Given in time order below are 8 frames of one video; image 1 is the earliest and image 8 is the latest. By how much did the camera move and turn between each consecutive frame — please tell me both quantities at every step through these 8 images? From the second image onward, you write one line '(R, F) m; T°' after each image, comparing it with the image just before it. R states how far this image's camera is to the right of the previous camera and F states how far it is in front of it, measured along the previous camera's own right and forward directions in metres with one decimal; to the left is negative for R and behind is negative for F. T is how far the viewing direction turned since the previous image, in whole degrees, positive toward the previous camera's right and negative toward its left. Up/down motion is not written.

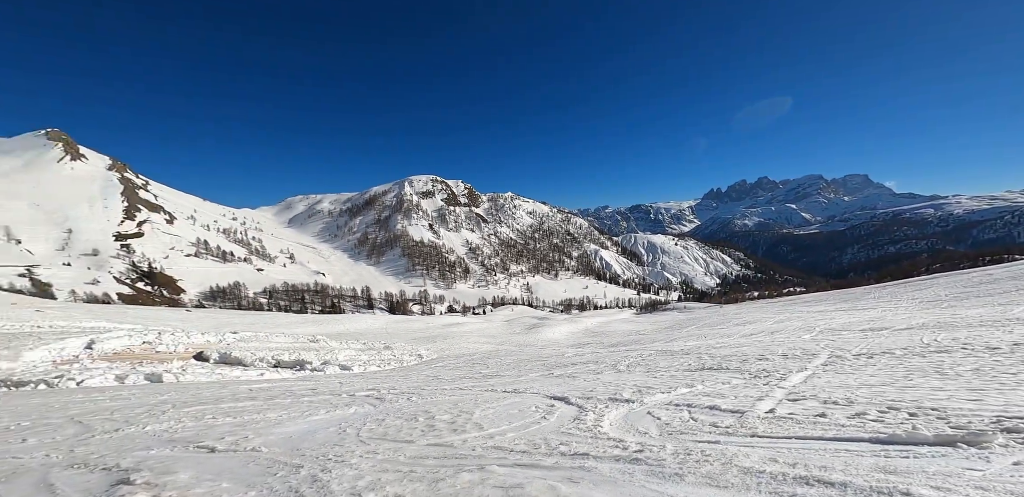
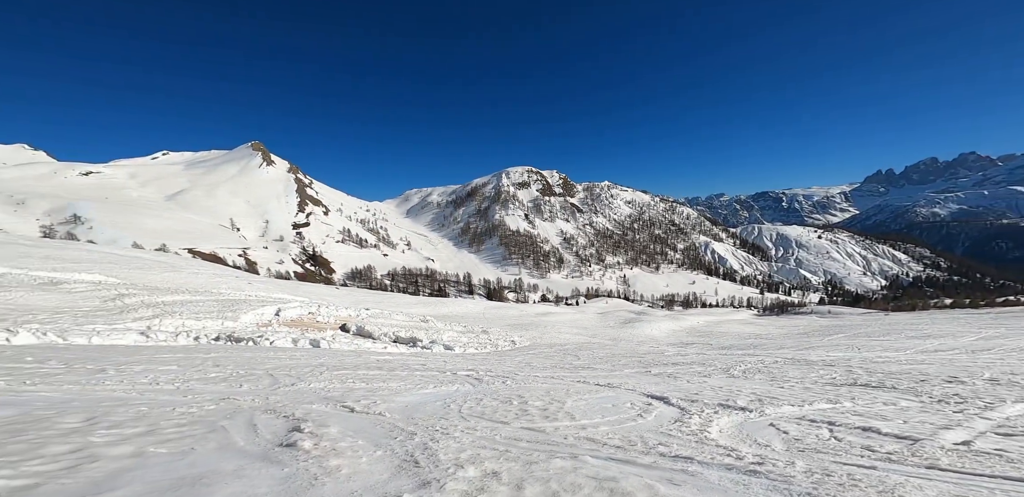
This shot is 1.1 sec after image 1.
(-0.4, -0.1) m; -16°
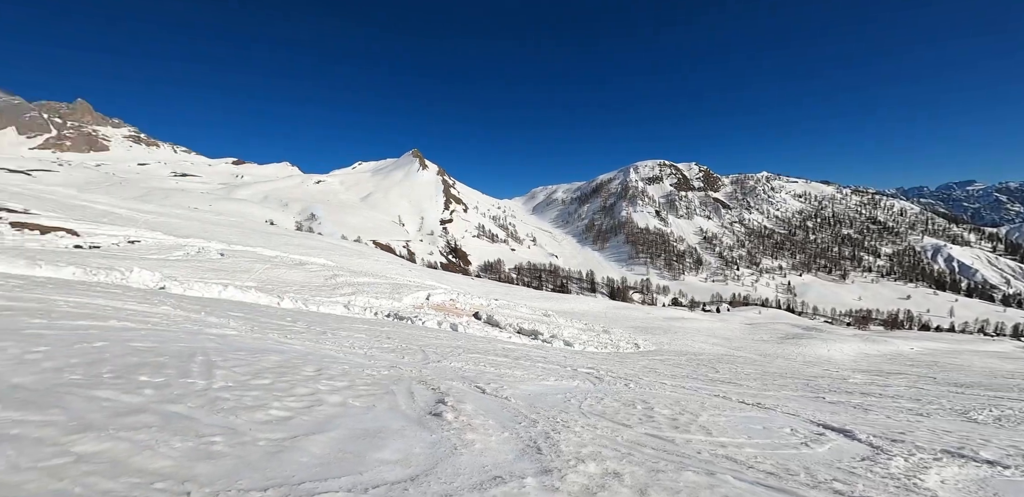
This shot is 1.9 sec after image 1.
(-0.3, -0.4) m; -18°
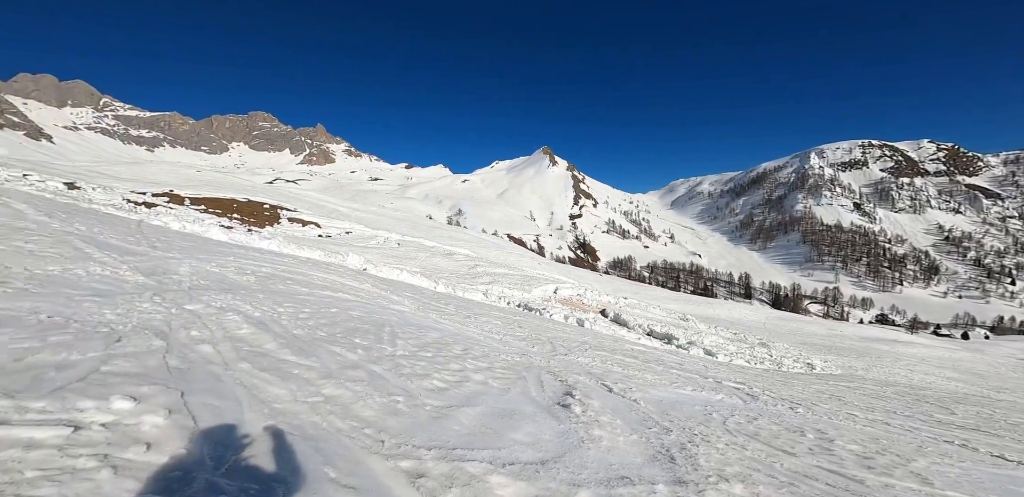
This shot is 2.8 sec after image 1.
(-0.1, -0.2) m; -17°
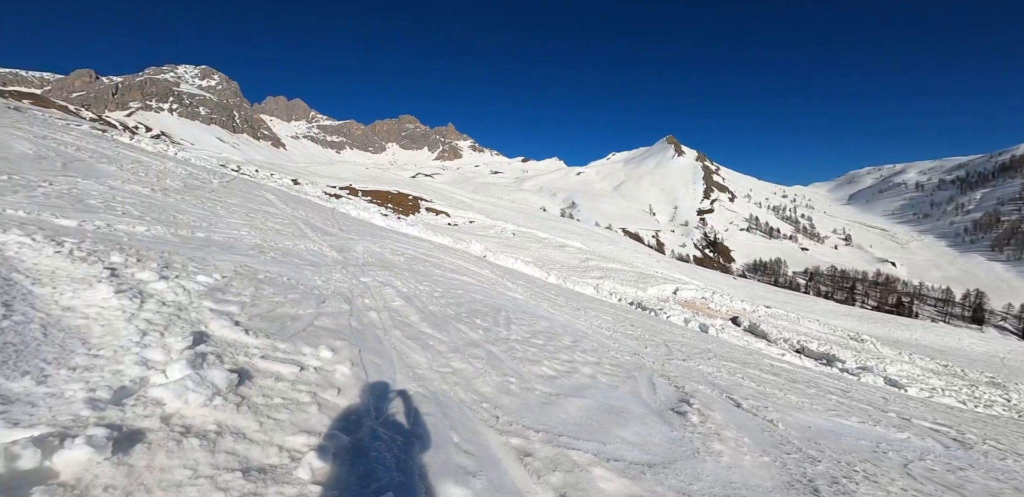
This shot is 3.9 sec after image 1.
(-0.1, -0.1) m; -14°
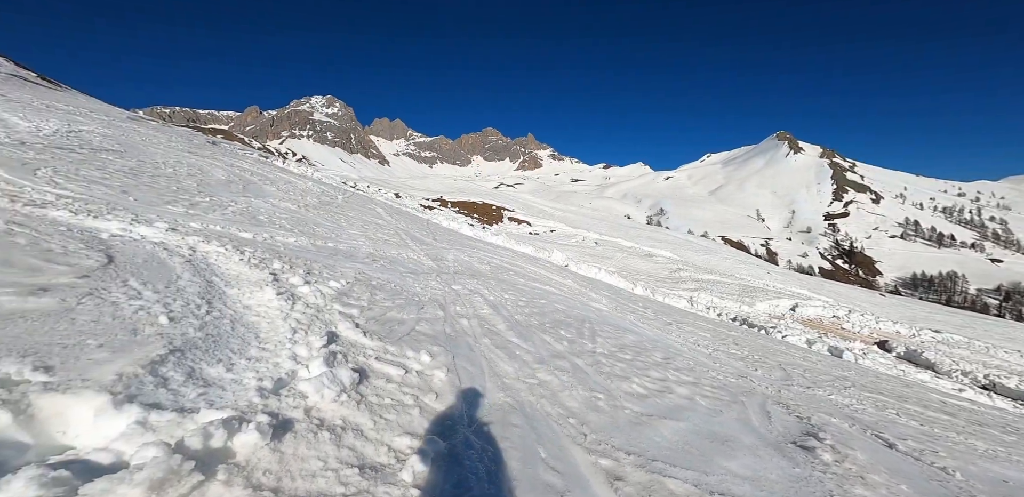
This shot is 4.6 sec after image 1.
(-0.1, +0.1) m; -10°
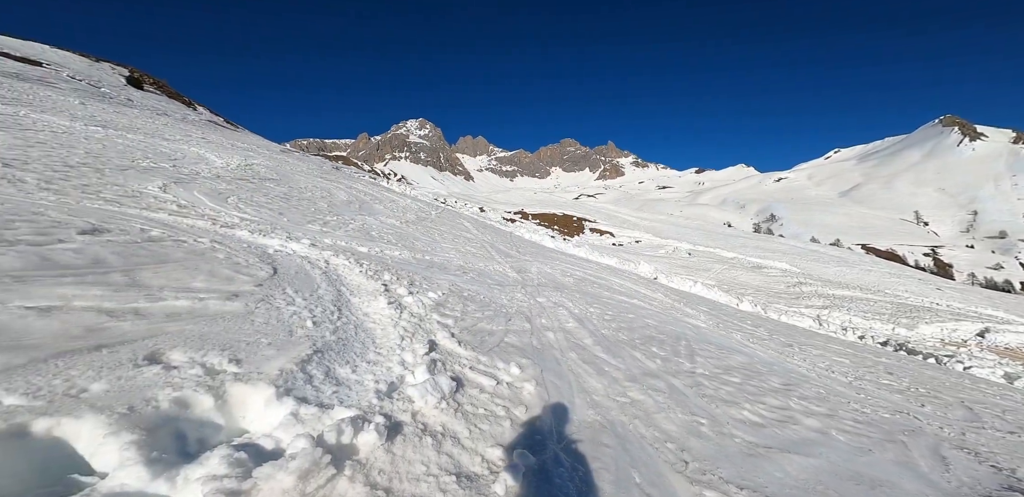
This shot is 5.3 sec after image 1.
(-0.2, +0.1) m; -10°
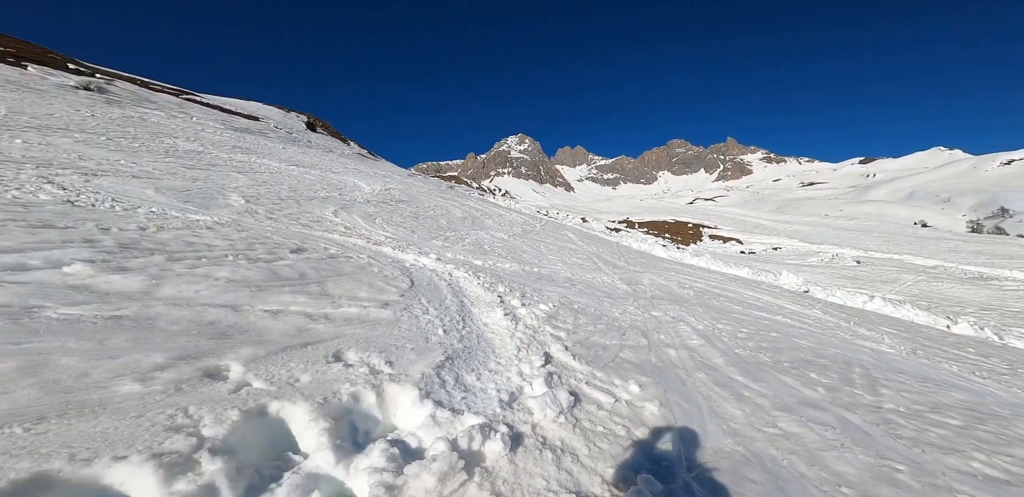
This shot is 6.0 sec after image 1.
(-0.4, +0.2) m; -14°
